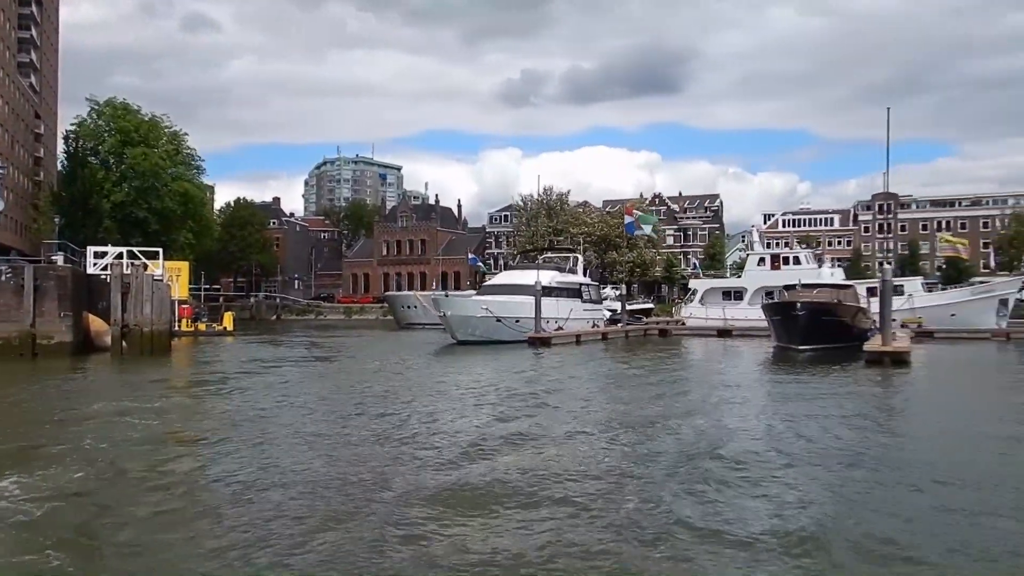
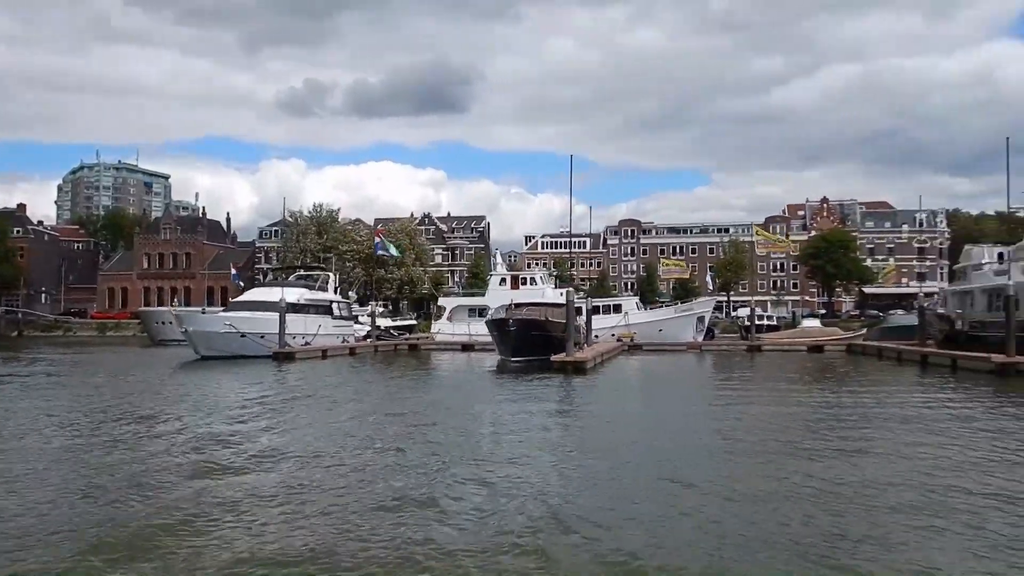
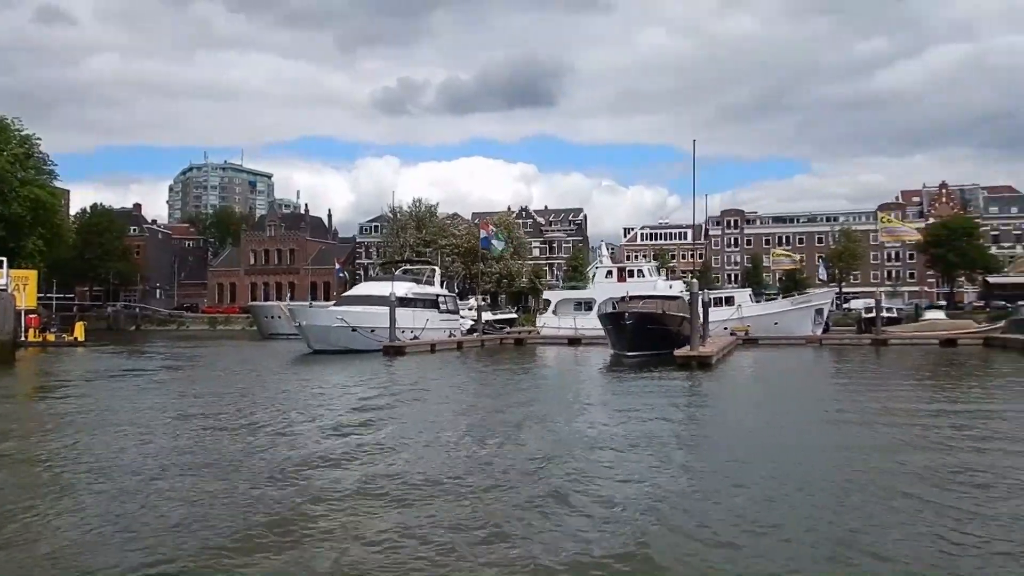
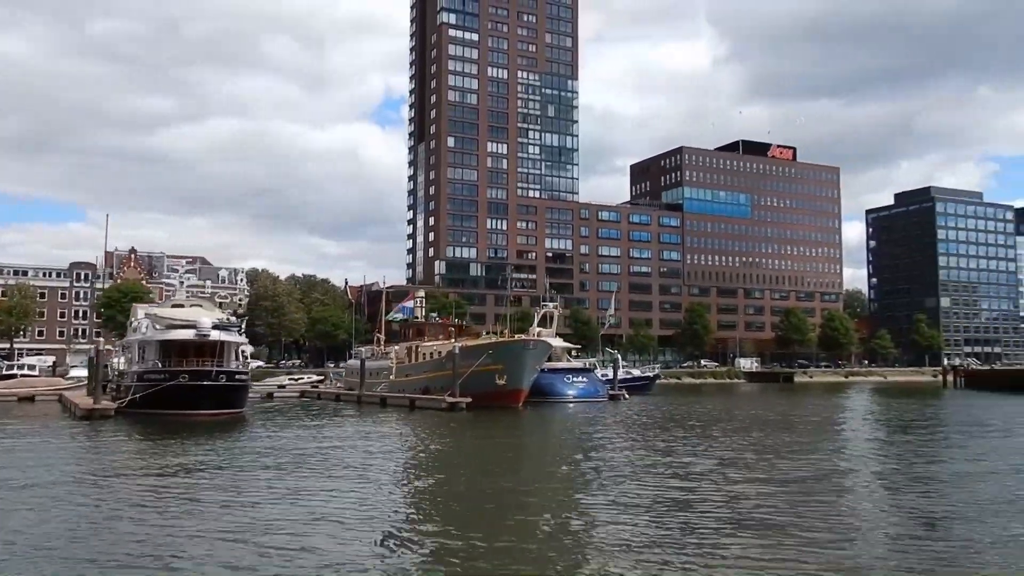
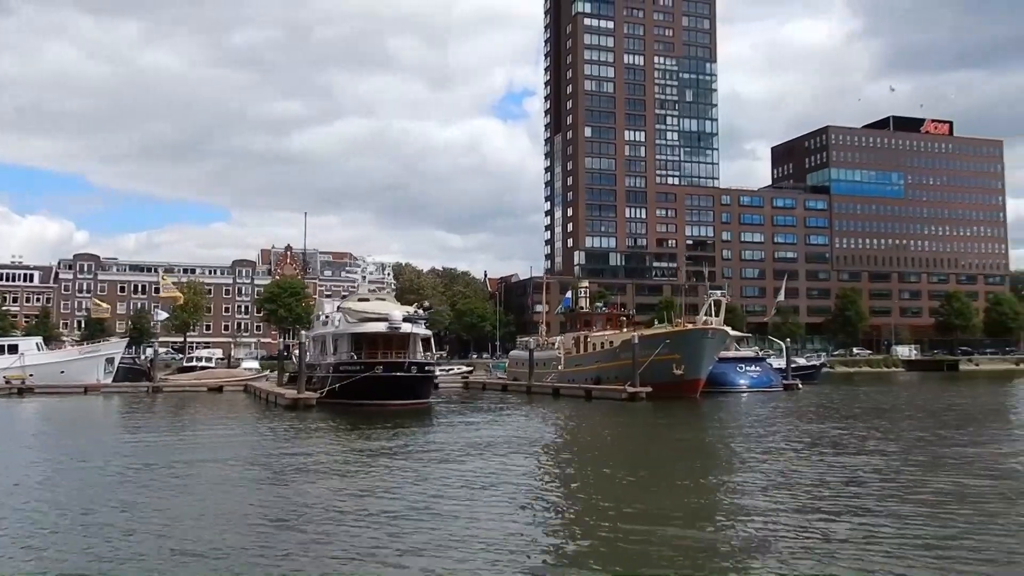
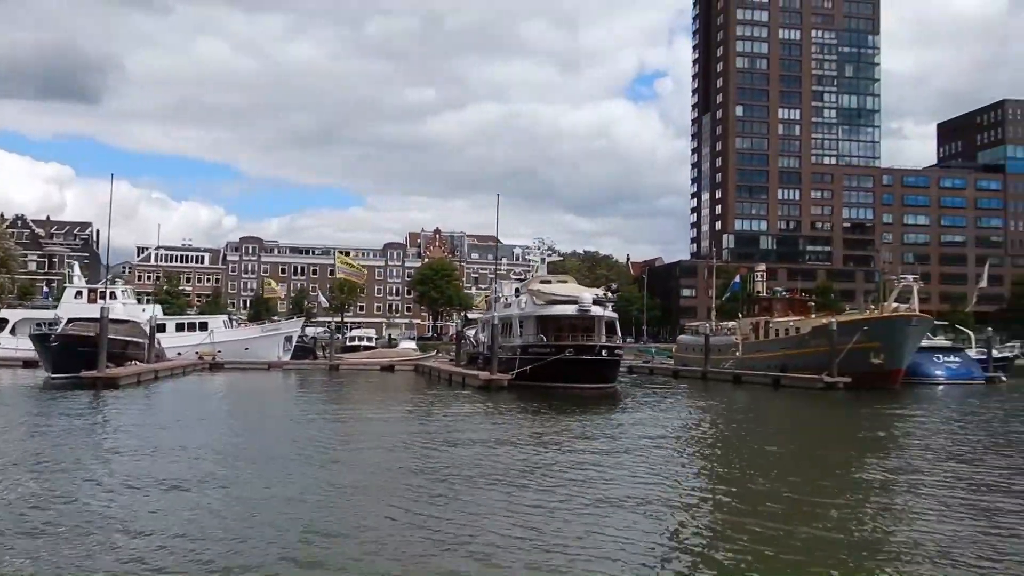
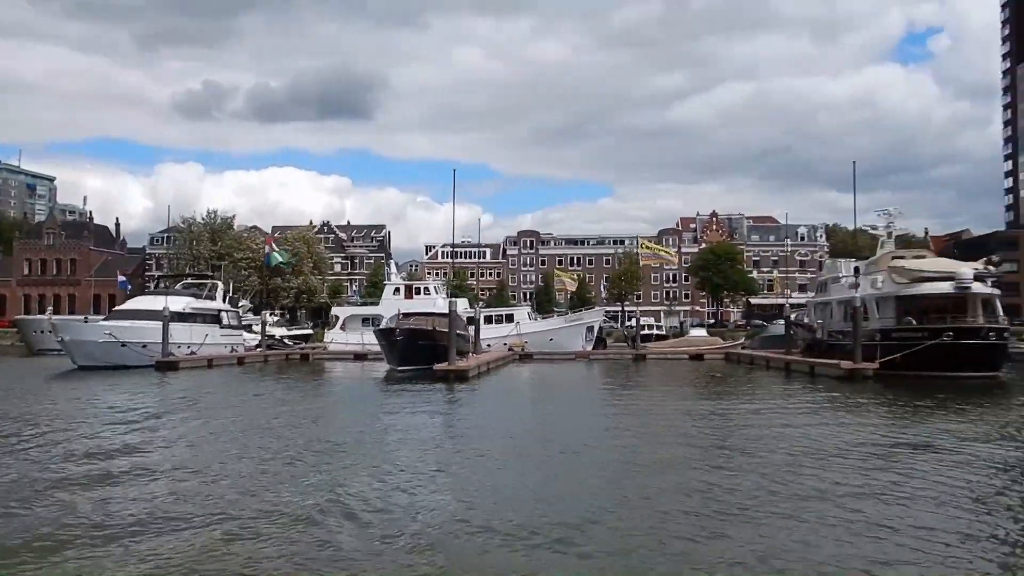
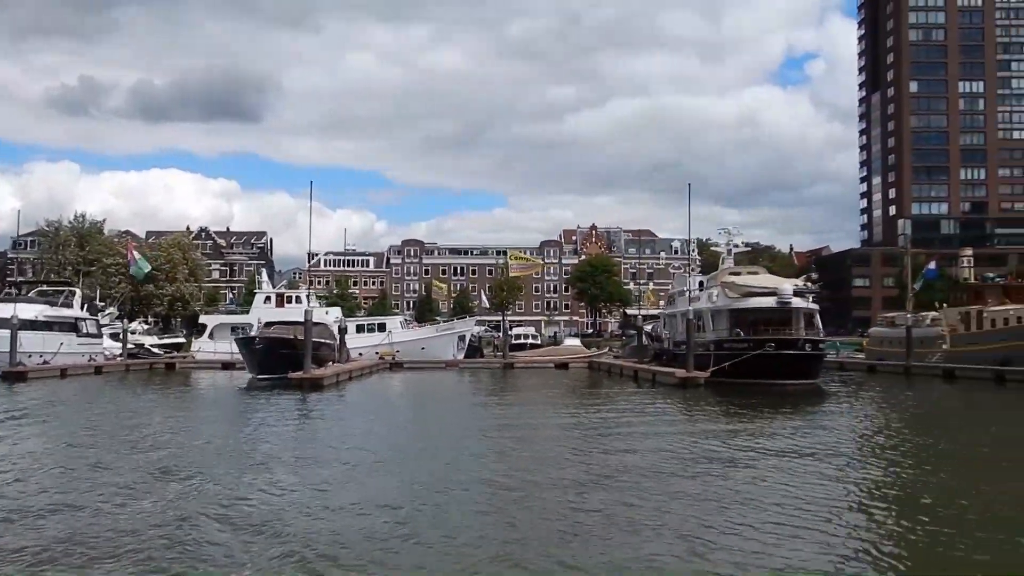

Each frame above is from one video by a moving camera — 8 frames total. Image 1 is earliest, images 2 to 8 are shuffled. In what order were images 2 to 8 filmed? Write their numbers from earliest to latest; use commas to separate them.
3, 2, 7, 8, 6, 5, 4
